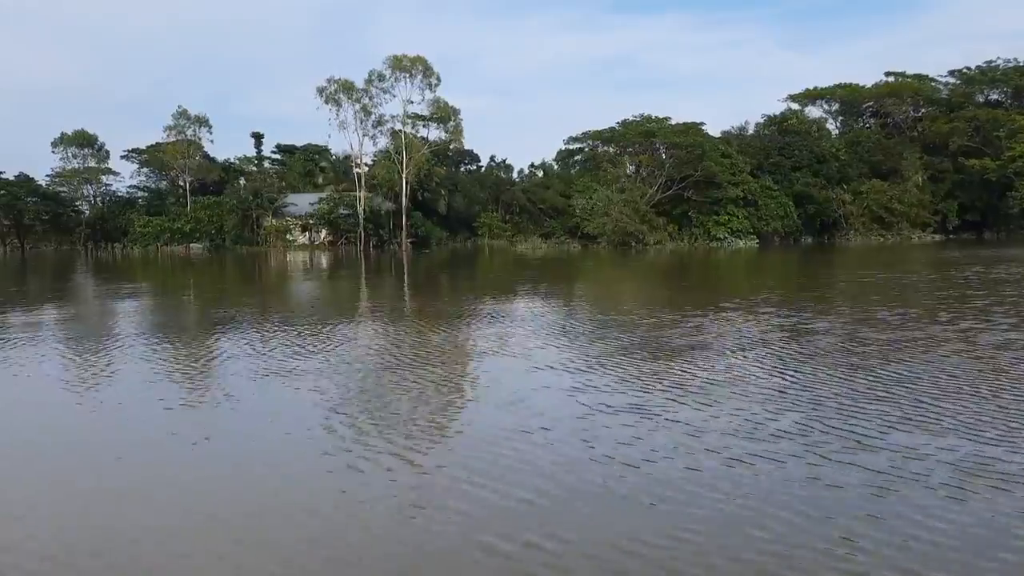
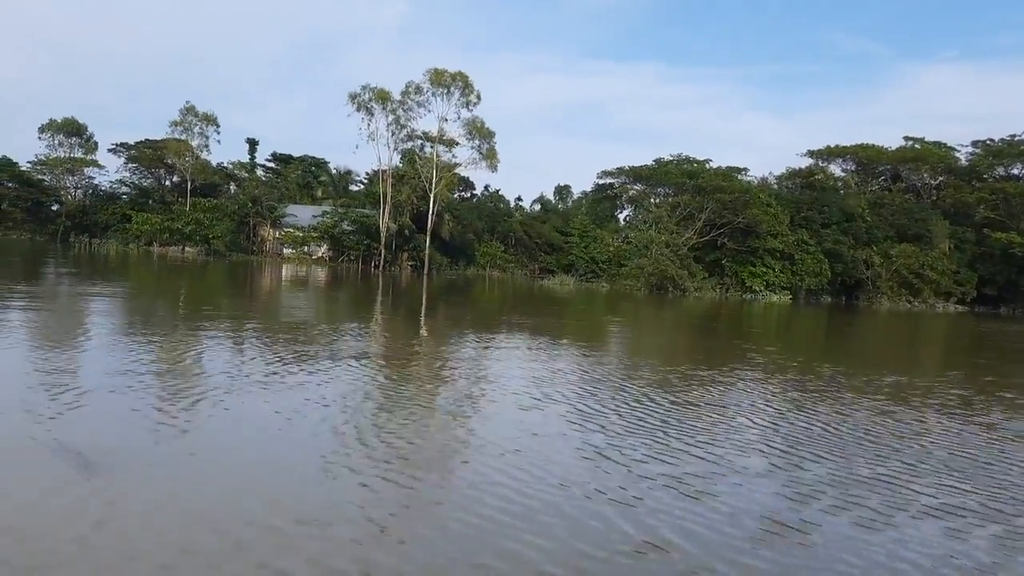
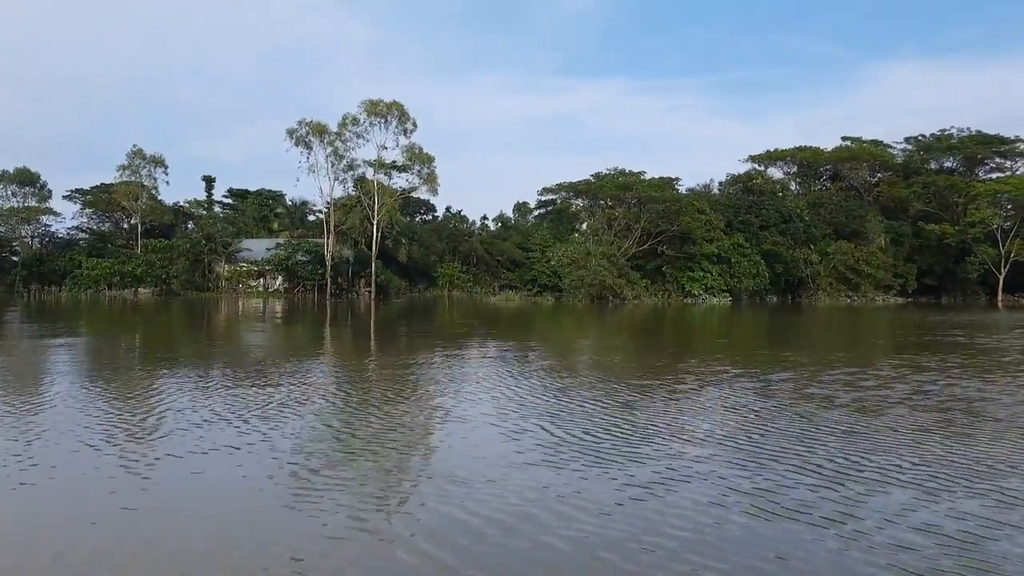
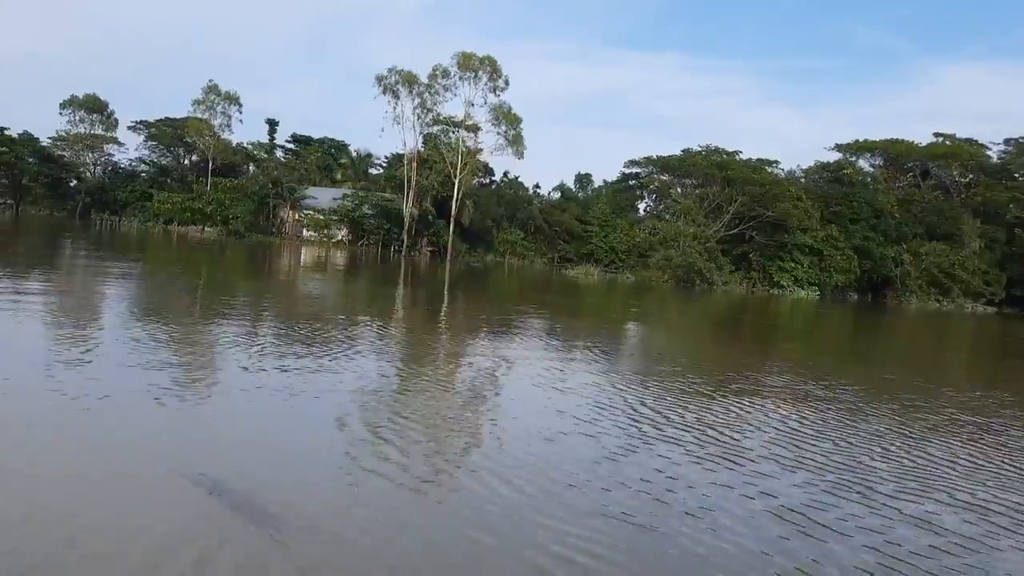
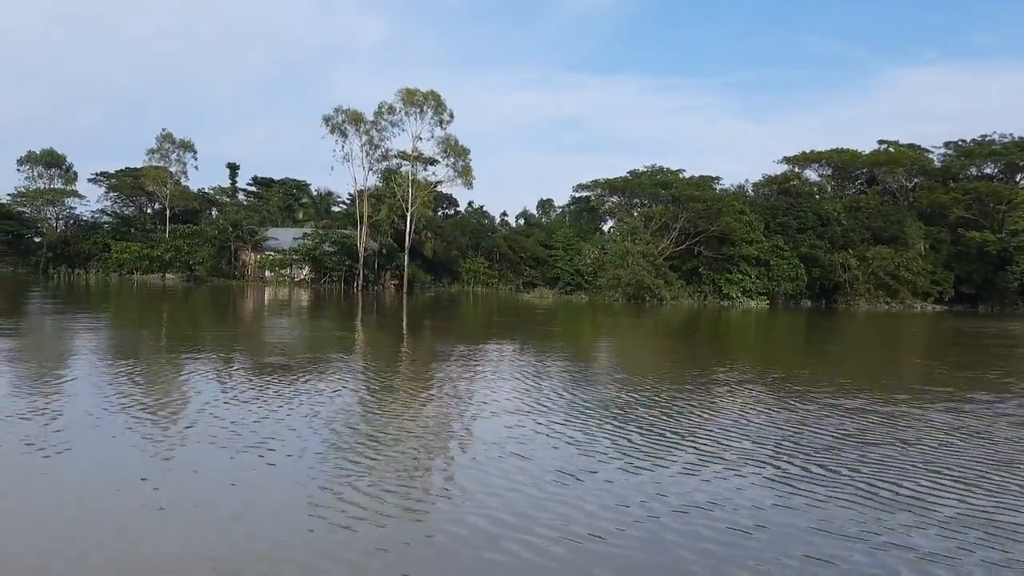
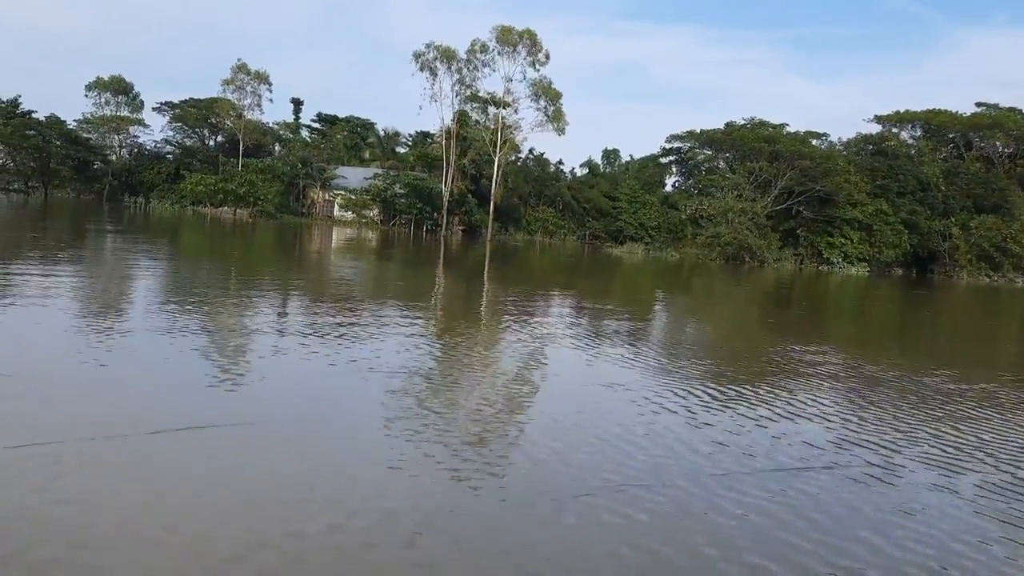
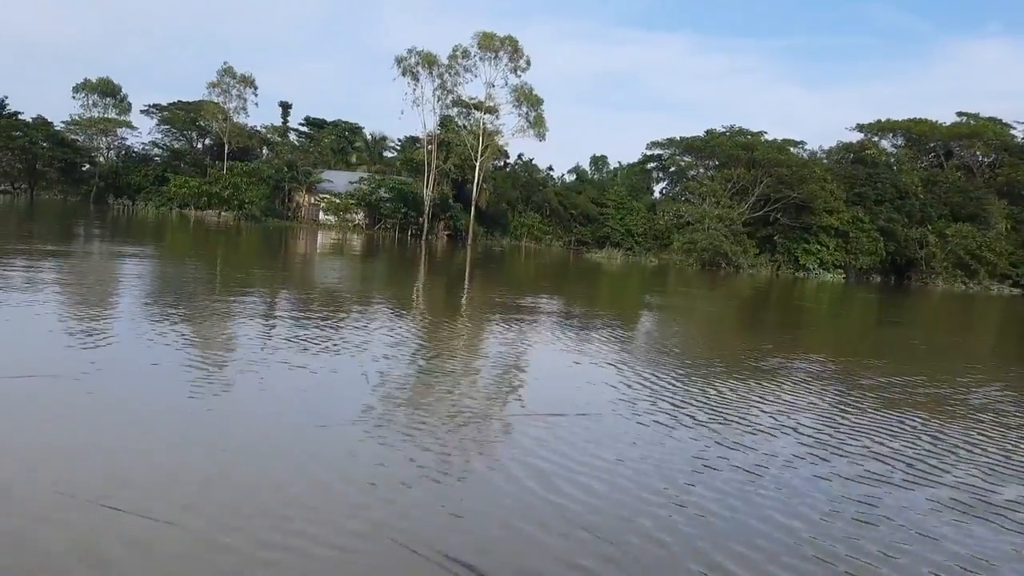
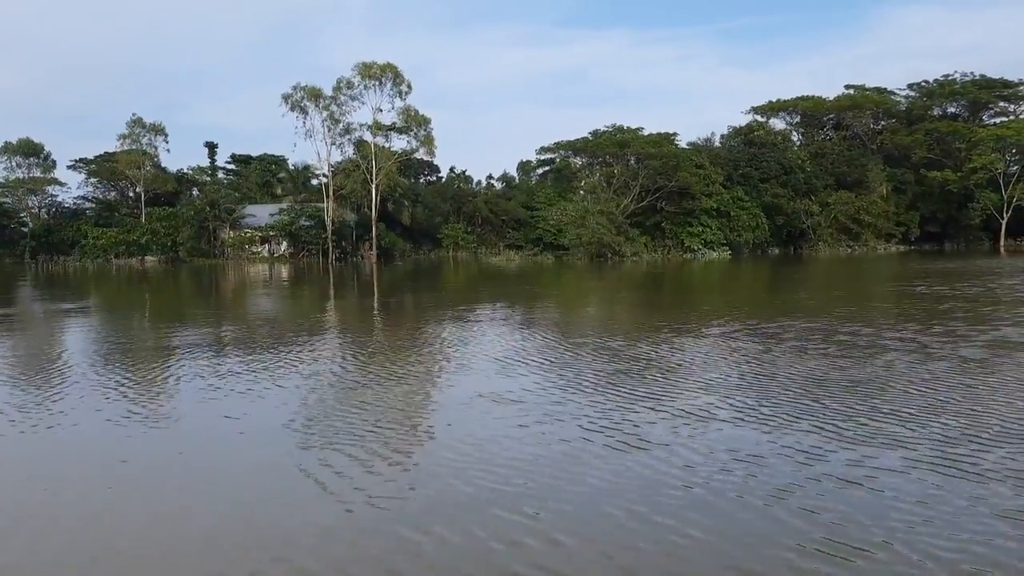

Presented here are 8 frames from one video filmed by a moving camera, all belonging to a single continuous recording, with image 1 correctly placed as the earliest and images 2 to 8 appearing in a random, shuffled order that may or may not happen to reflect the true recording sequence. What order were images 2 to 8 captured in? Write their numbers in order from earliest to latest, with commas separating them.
8, 3, 5, 2, 4, 7, 6
